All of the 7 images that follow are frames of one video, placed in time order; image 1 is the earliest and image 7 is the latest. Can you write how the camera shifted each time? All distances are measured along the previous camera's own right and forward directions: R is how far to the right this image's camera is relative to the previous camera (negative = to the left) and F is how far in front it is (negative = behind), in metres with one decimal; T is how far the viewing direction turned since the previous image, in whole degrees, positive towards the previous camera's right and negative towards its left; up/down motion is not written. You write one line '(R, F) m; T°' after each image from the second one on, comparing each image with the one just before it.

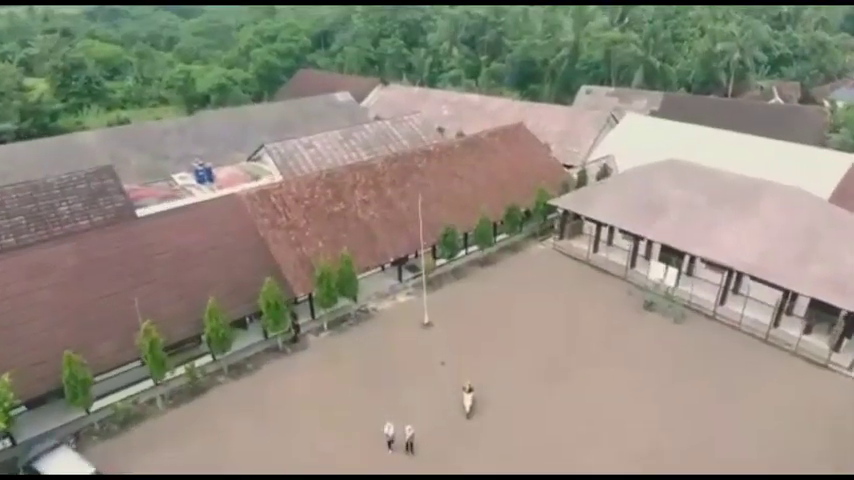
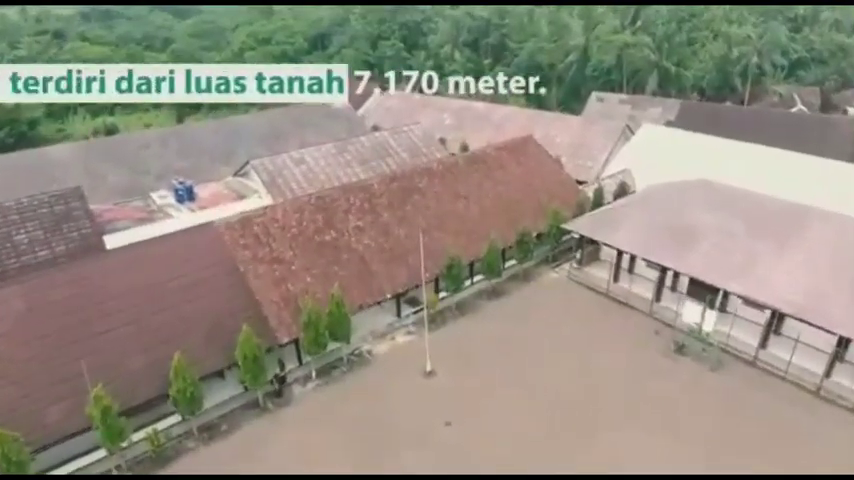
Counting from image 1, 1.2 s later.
(-0.1, +2.5) m; 0°
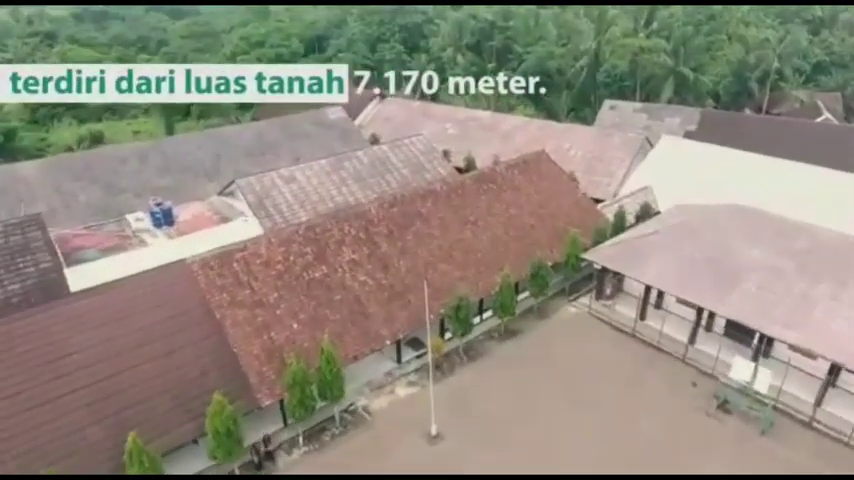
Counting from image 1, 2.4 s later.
(-0.1, +2.5) m; 0°
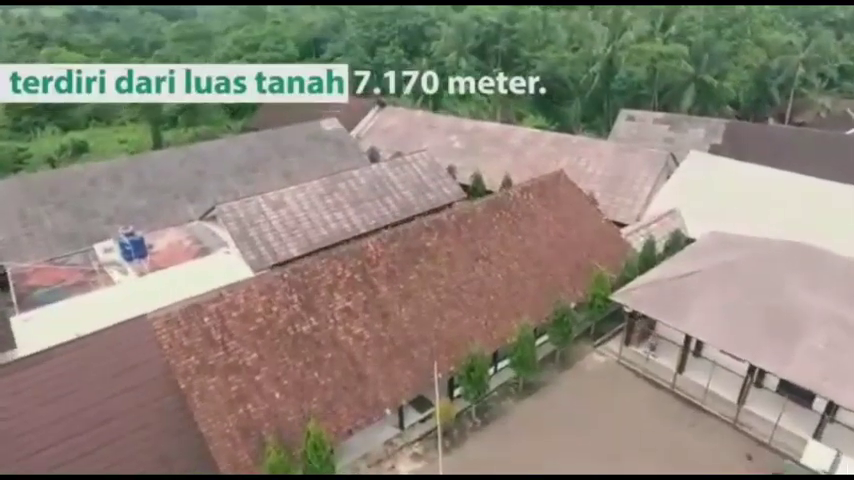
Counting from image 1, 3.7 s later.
(-0.2, +2.7) m; 0°
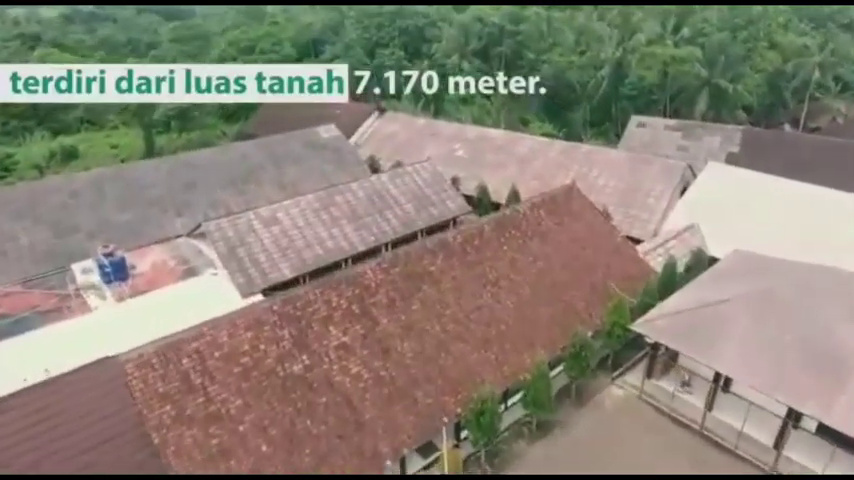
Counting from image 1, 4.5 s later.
(-0.1, +1.6) m; 0°
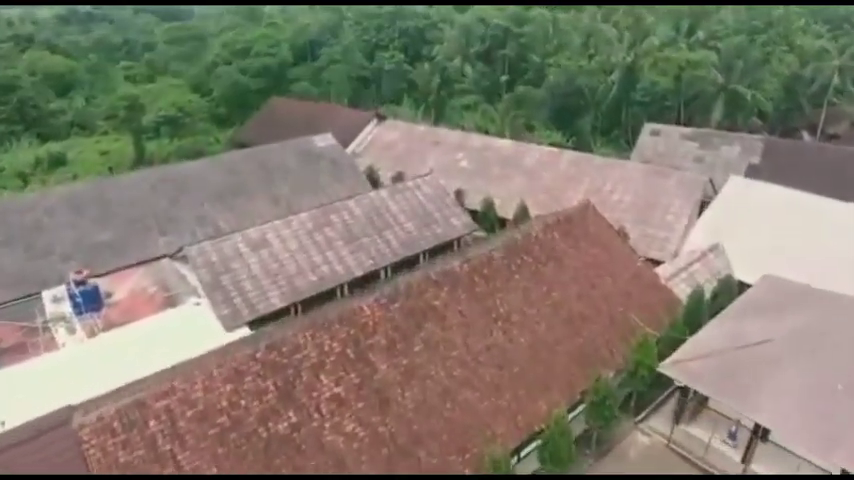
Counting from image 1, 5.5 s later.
(-0.1, +1.8) m; 0°
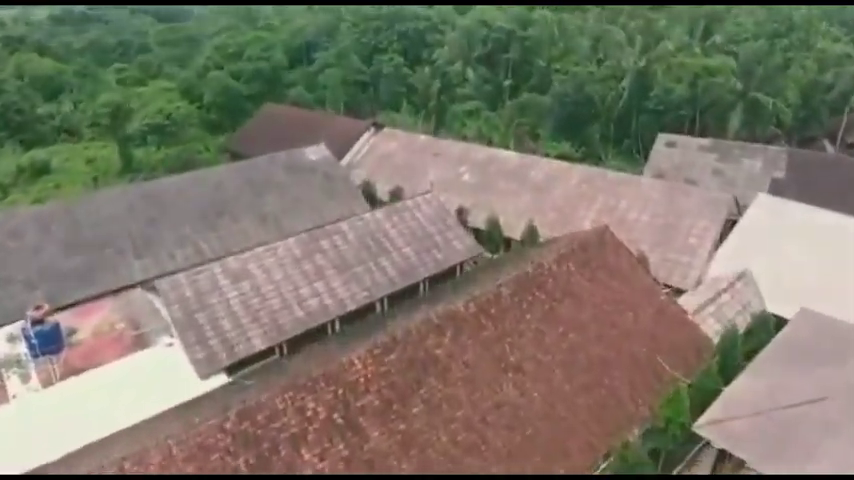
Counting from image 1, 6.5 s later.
(0.0, +2.0) m; 0°
